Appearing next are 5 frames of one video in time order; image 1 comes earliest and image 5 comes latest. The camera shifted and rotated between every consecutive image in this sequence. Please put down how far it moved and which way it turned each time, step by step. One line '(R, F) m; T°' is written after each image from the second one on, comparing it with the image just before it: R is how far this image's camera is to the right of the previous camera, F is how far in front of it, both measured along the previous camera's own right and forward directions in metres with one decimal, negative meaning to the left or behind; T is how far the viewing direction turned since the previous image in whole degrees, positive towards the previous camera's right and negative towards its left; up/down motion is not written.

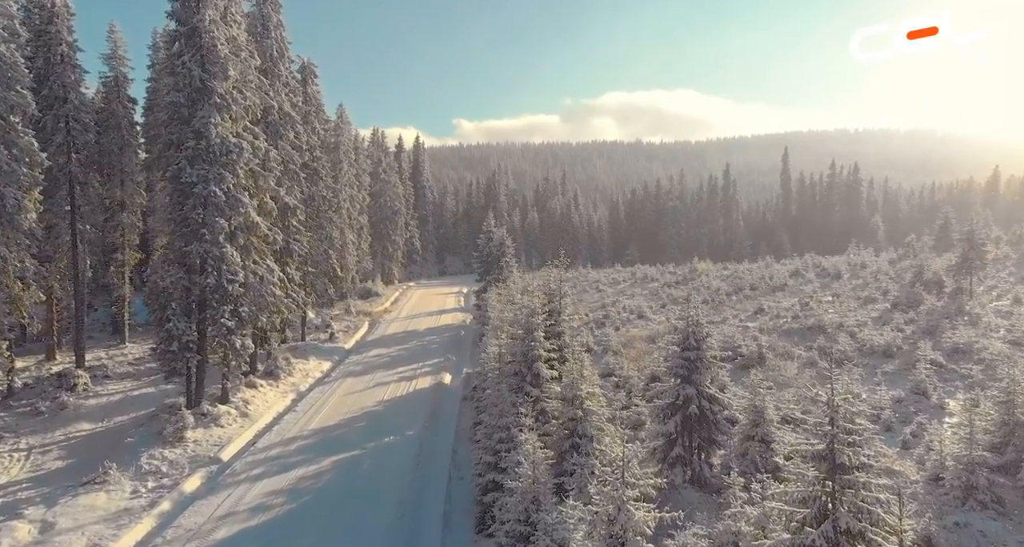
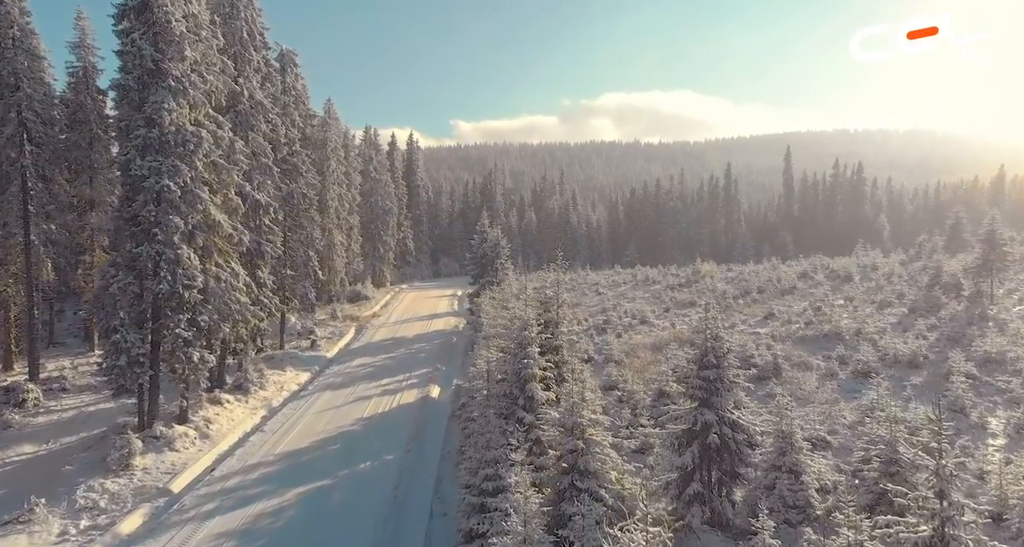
(+0.2, +2.1) m; 0°
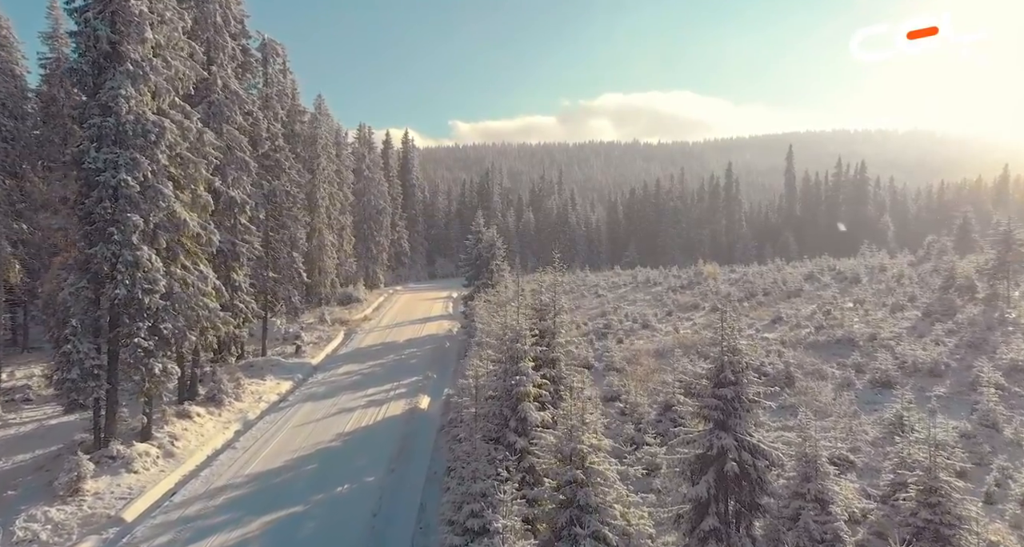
(+0.2, +1.5) m; 0°
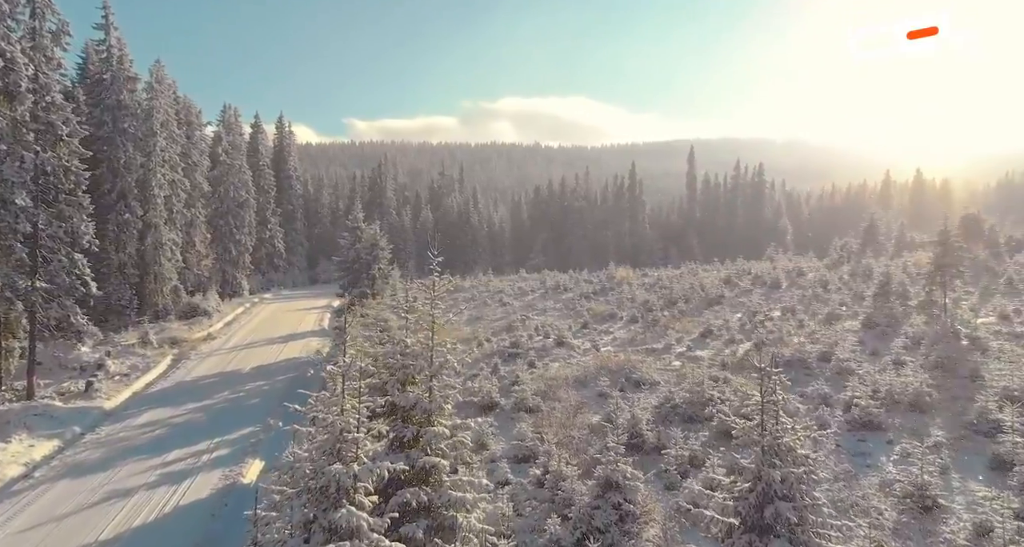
(+0.8, +6.4) m; +9°
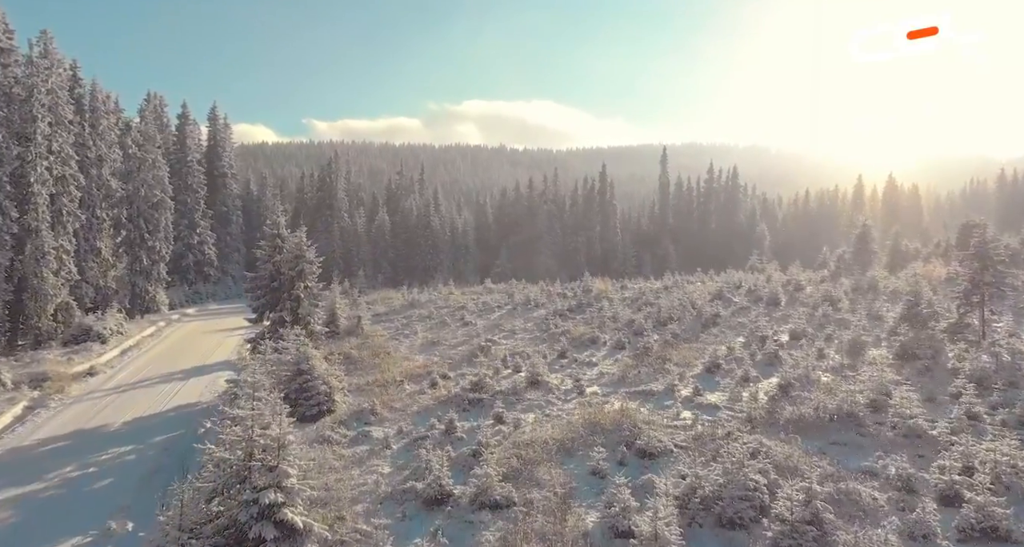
(+0.1, +5.8) m; +3°
